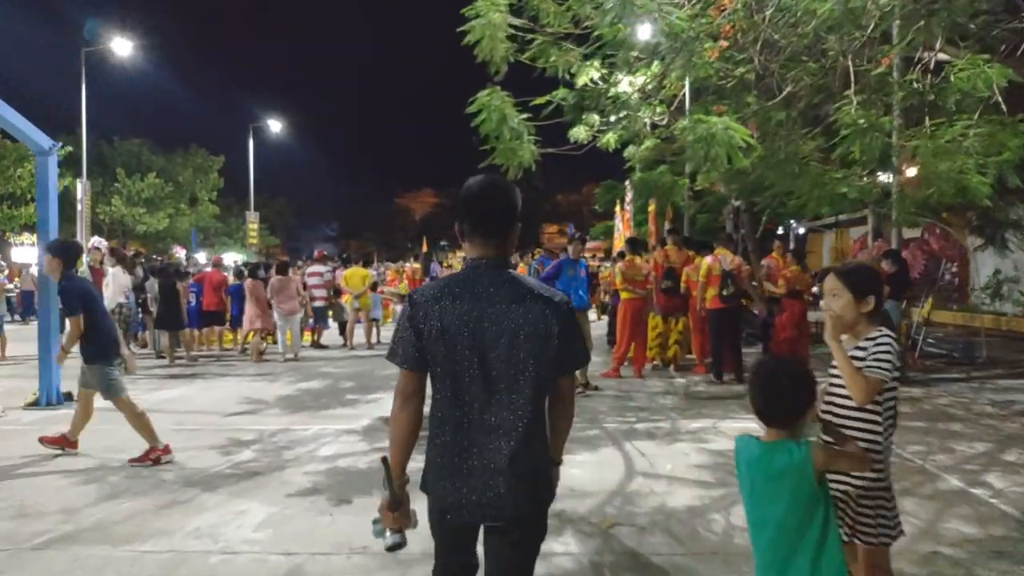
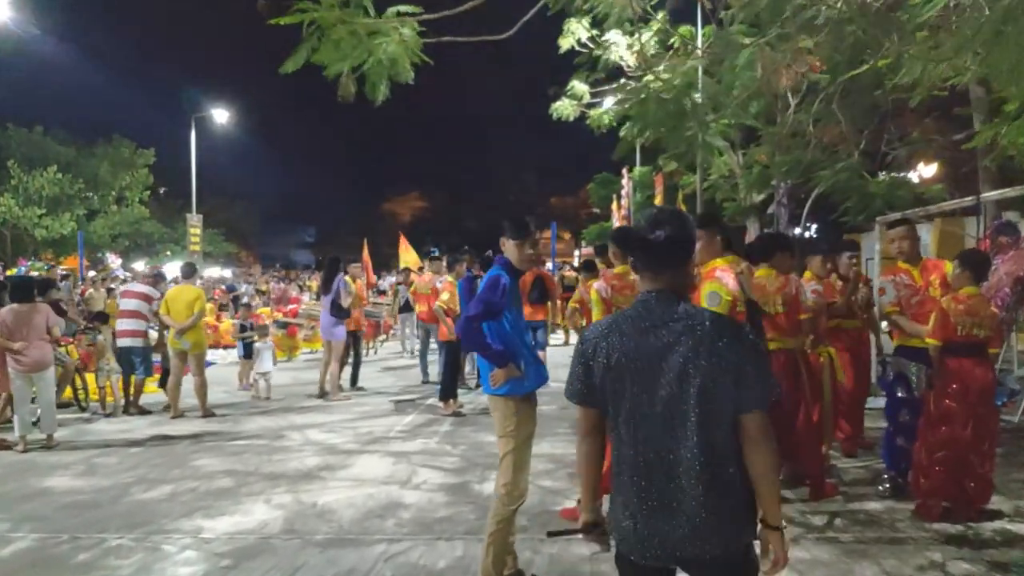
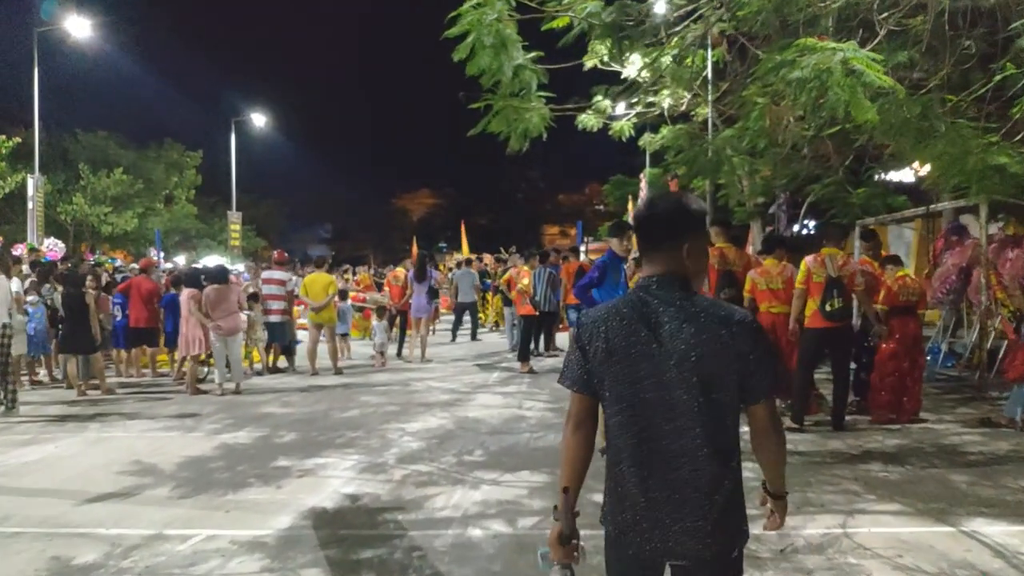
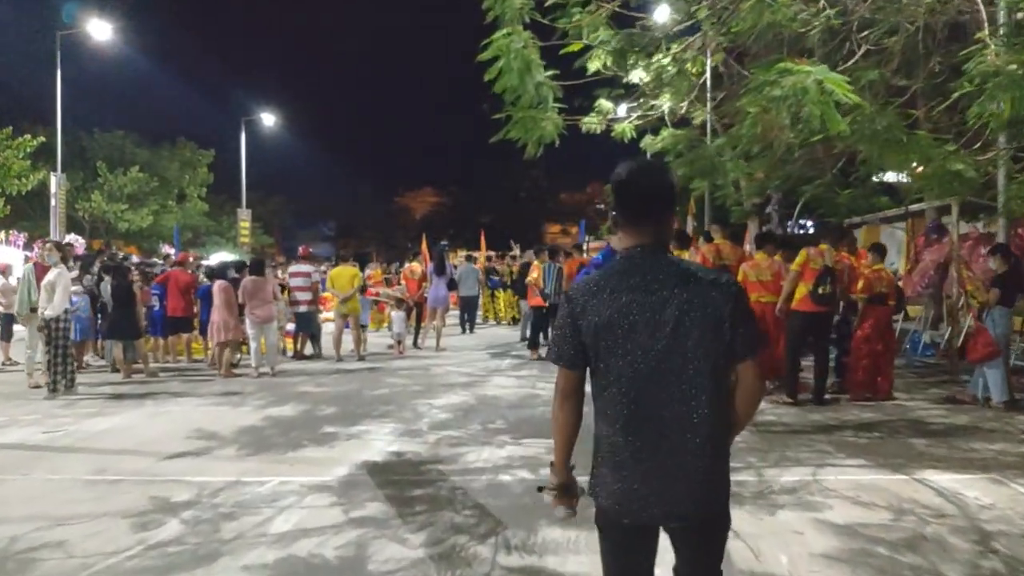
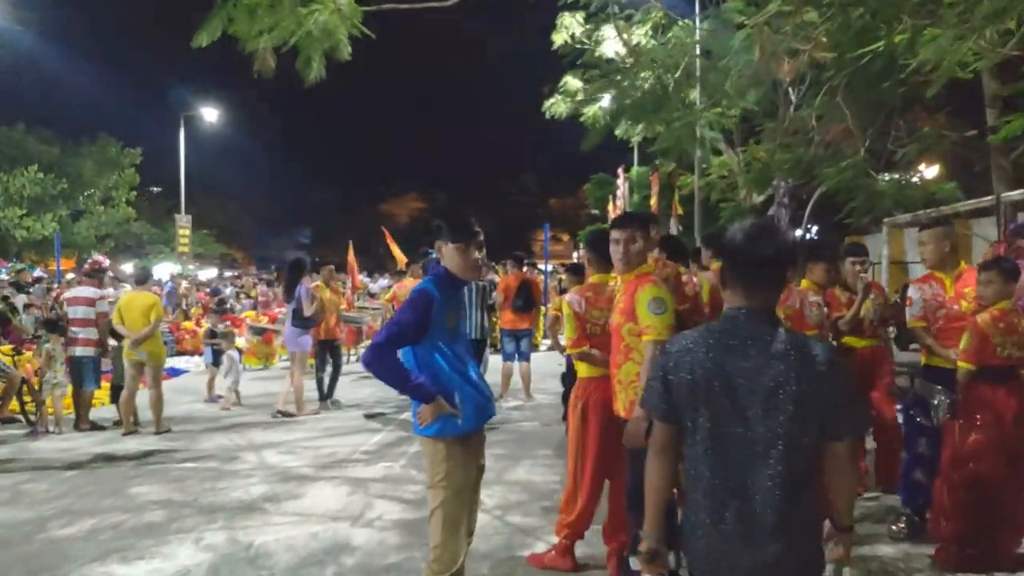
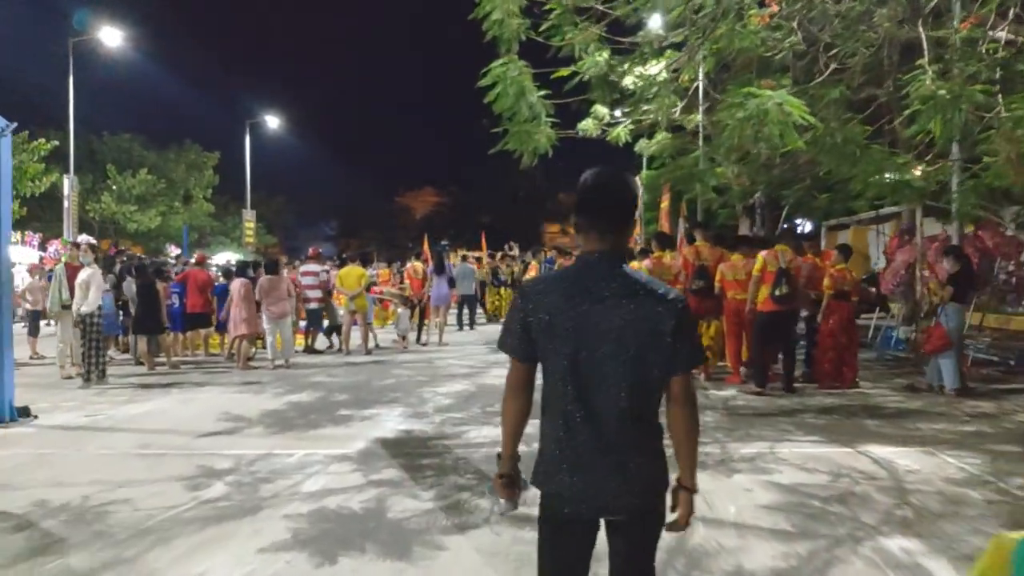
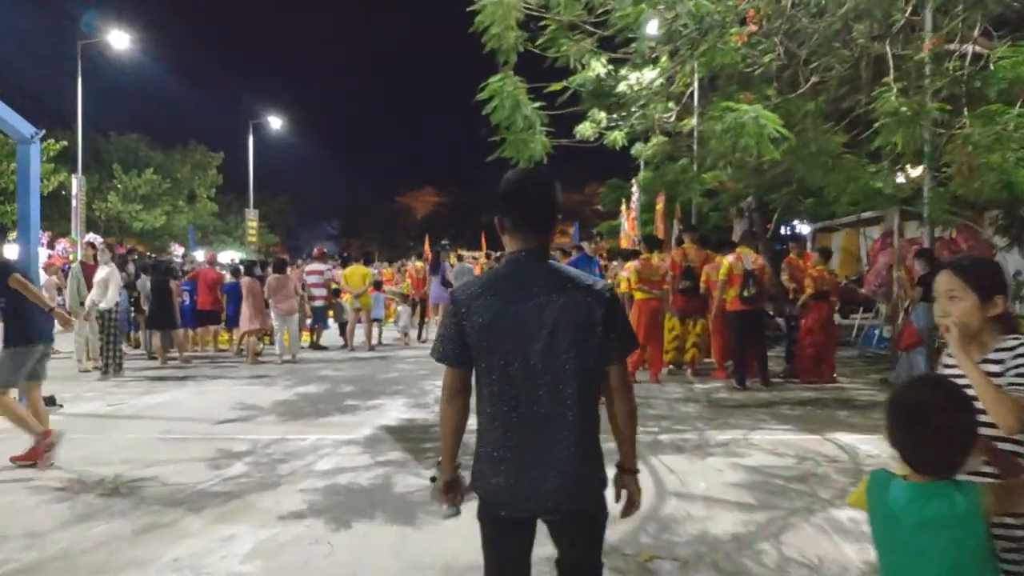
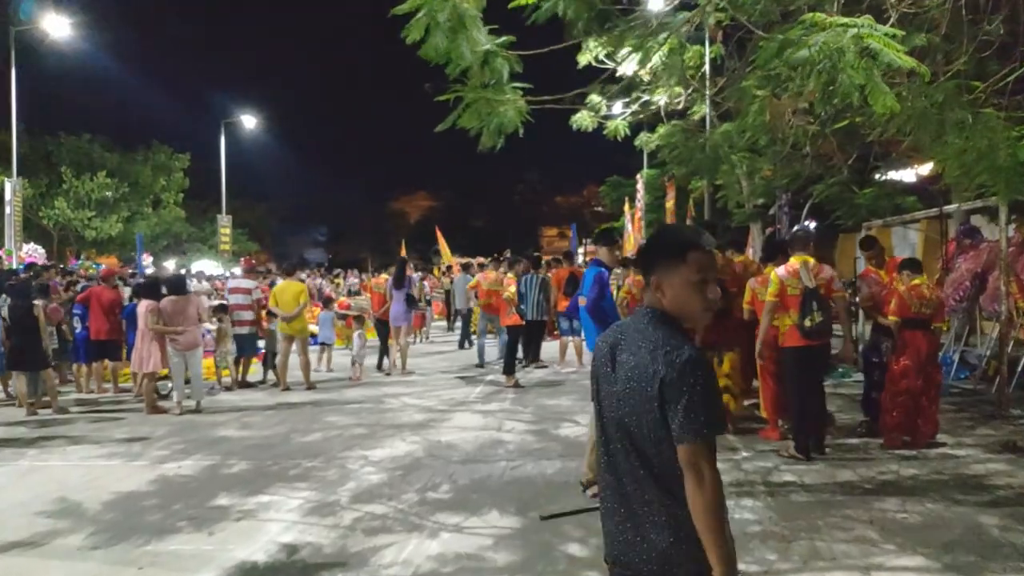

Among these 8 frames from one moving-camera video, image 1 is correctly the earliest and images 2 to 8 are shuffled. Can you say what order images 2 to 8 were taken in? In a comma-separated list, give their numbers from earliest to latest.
7, 6, 4, 3, 8, 2, 5
